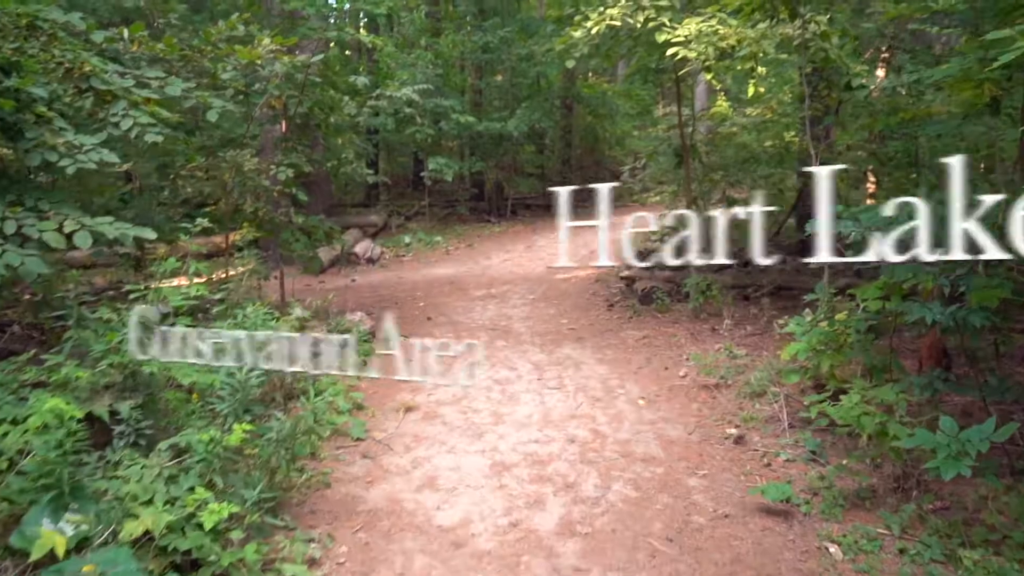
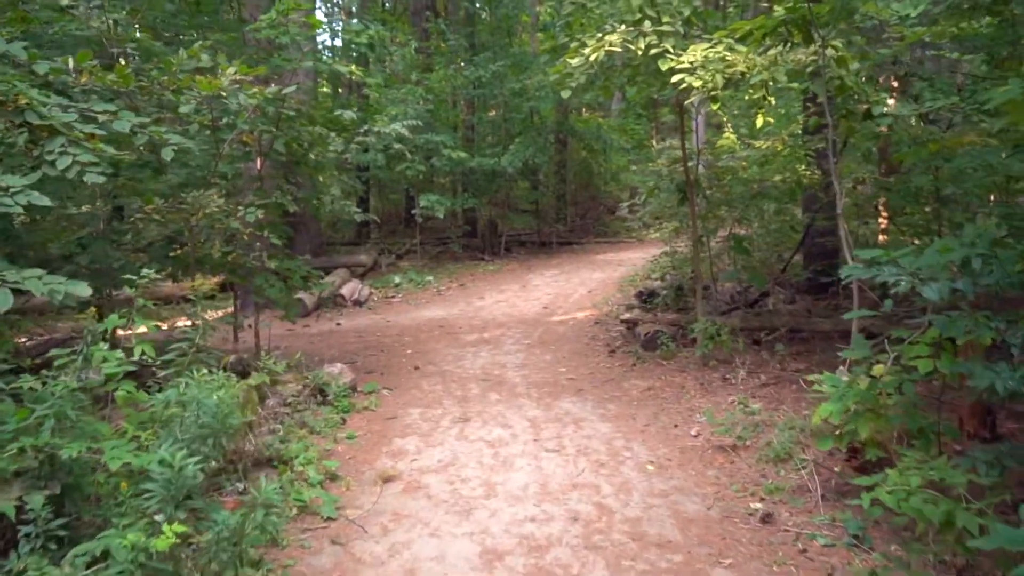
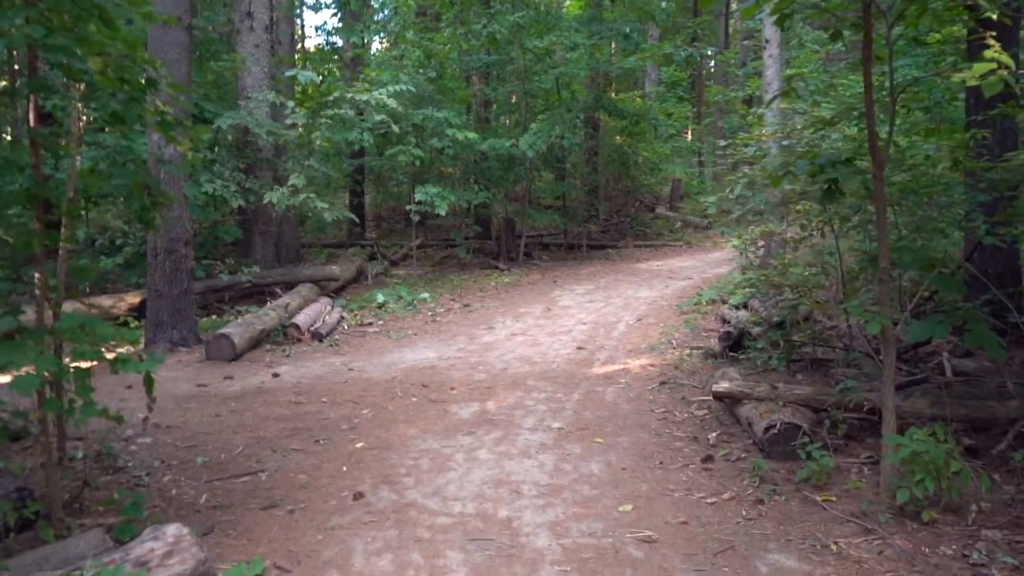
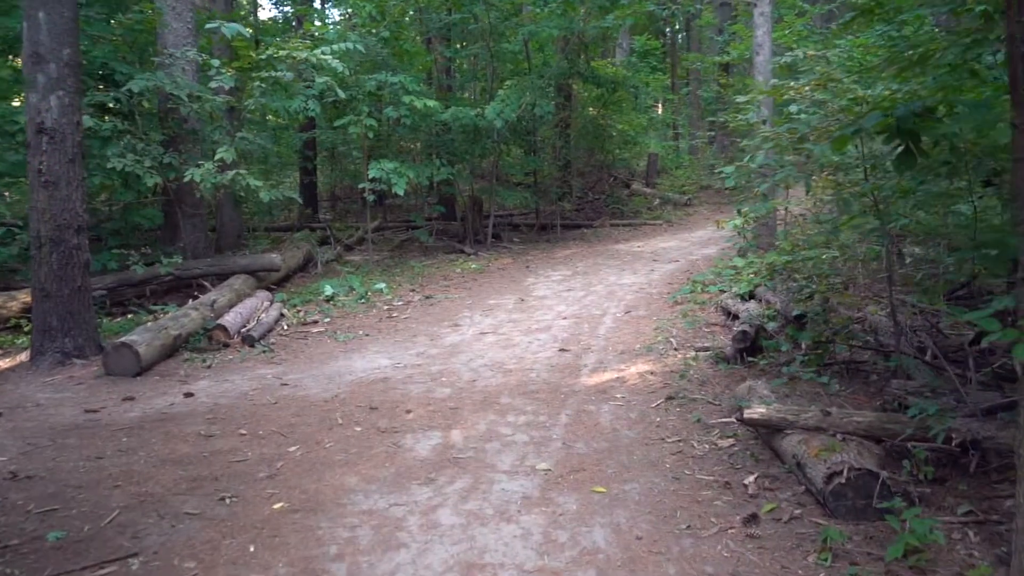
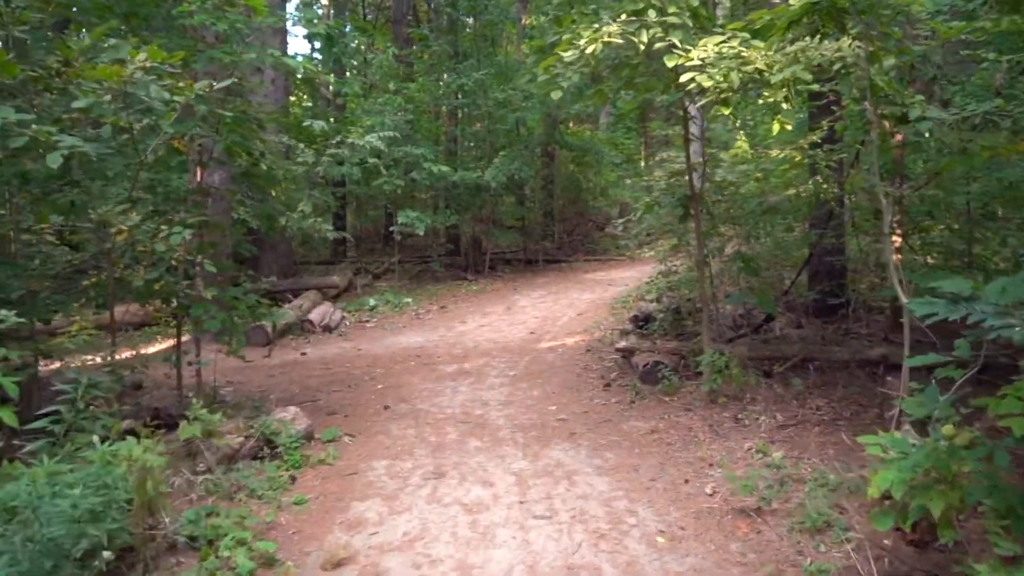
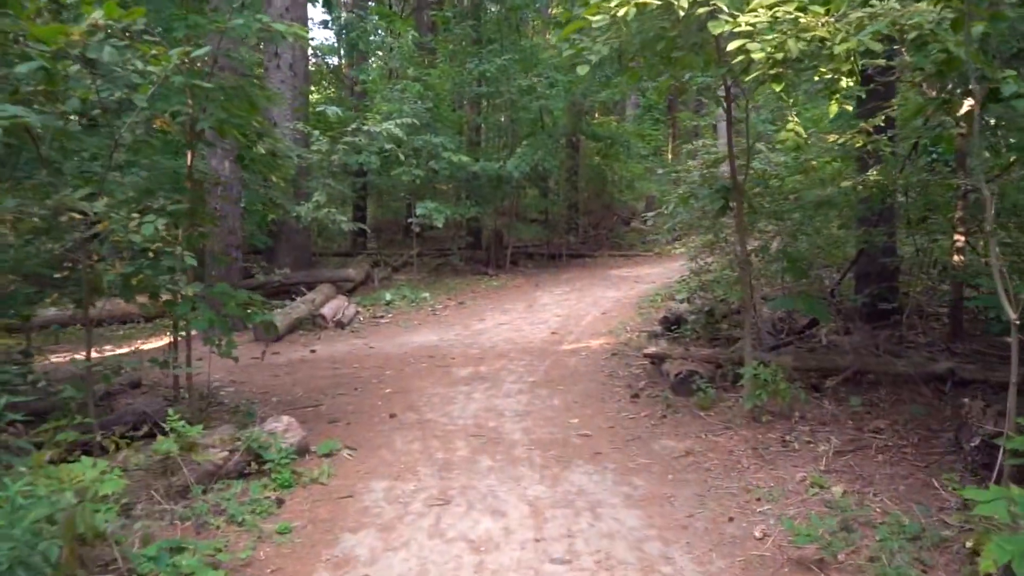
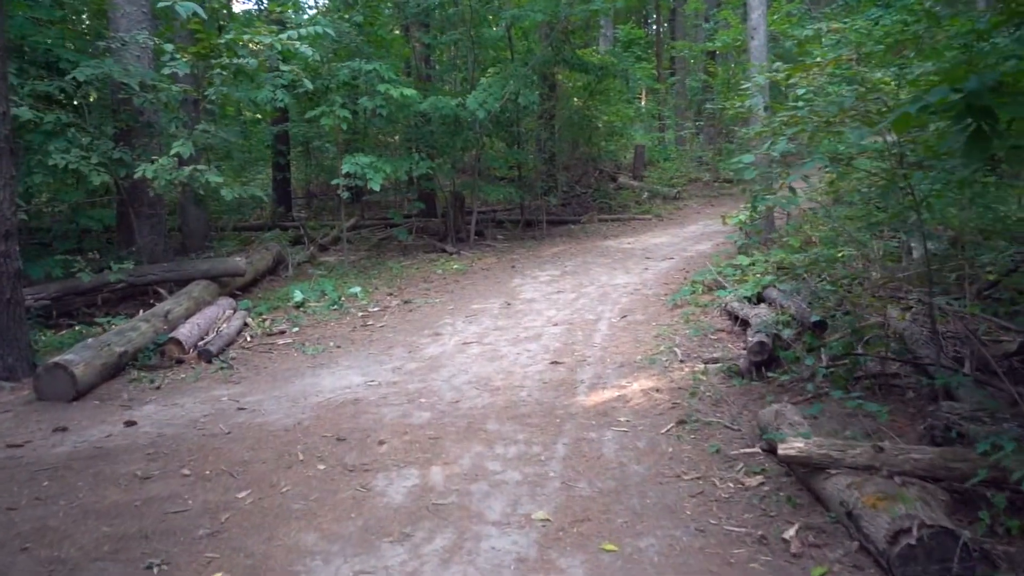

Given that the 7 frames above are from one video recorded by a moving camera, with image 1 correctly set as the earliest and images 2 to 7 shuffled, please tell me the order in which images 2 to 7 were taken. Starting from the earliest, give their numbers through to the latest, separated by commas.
2, 5, 6, 3, 4, 7
